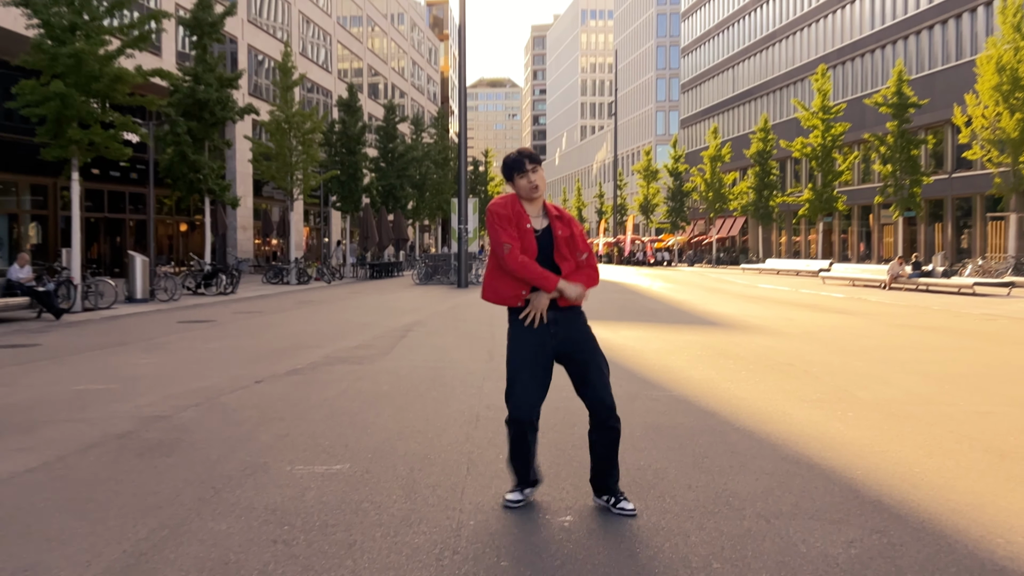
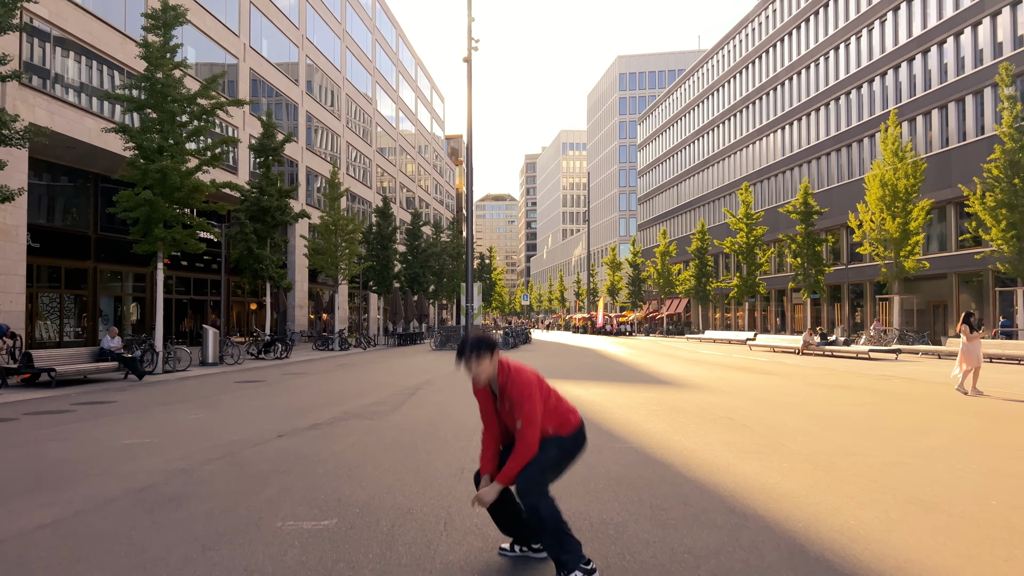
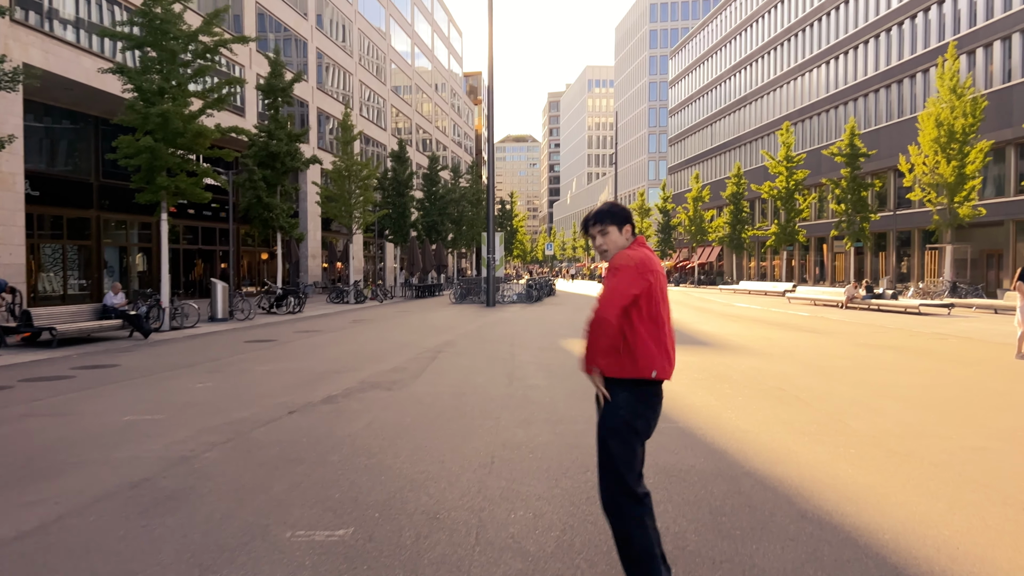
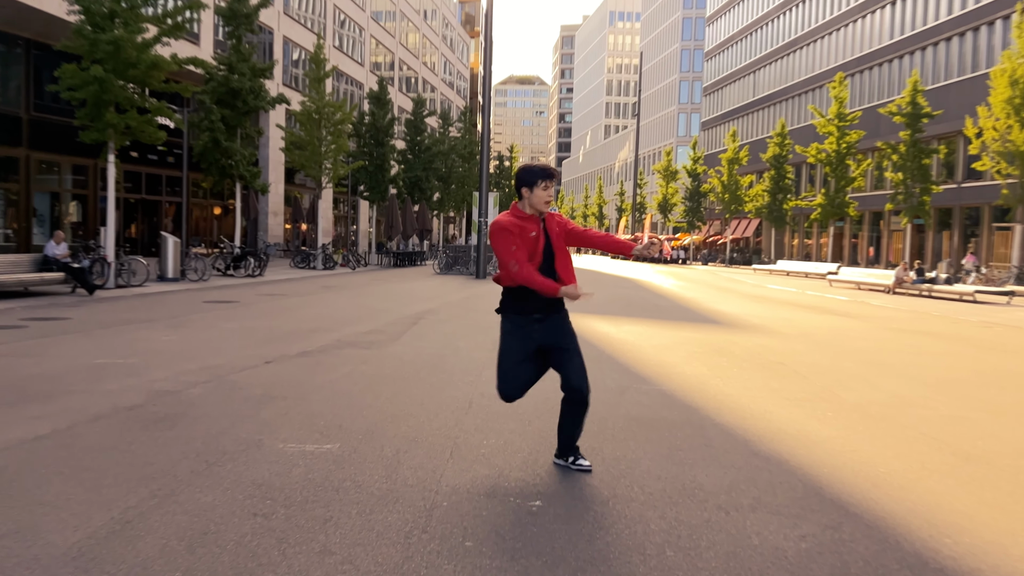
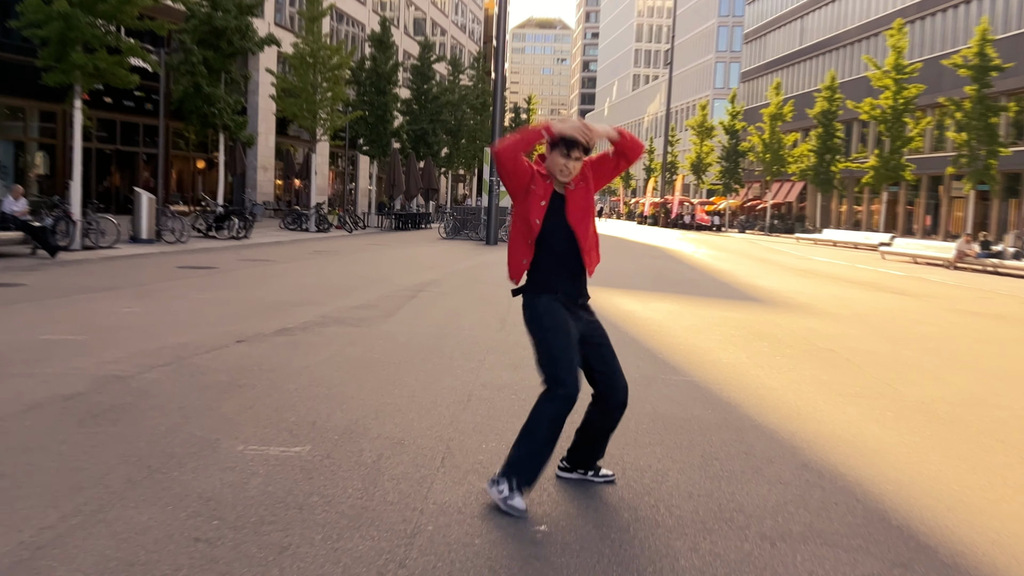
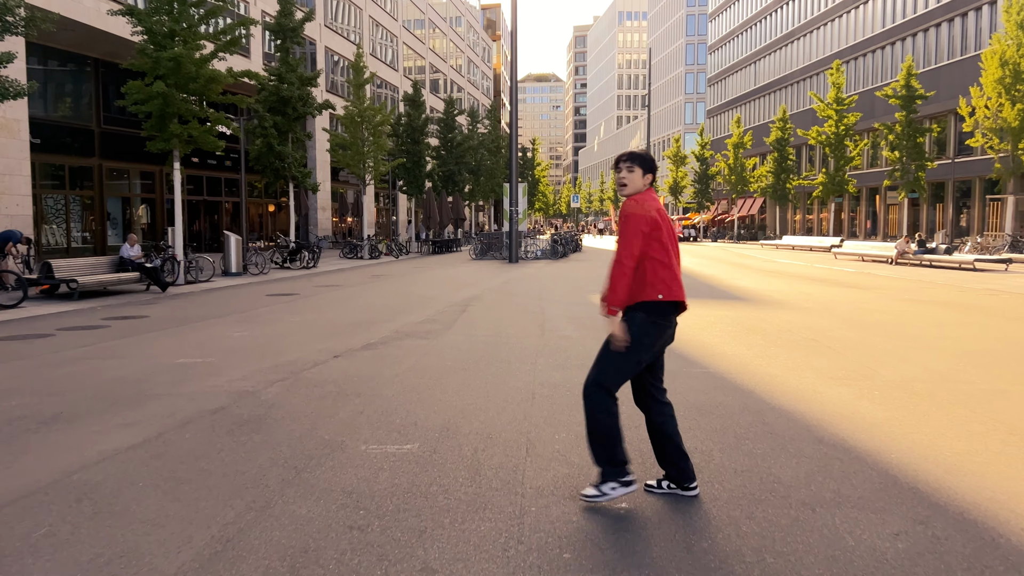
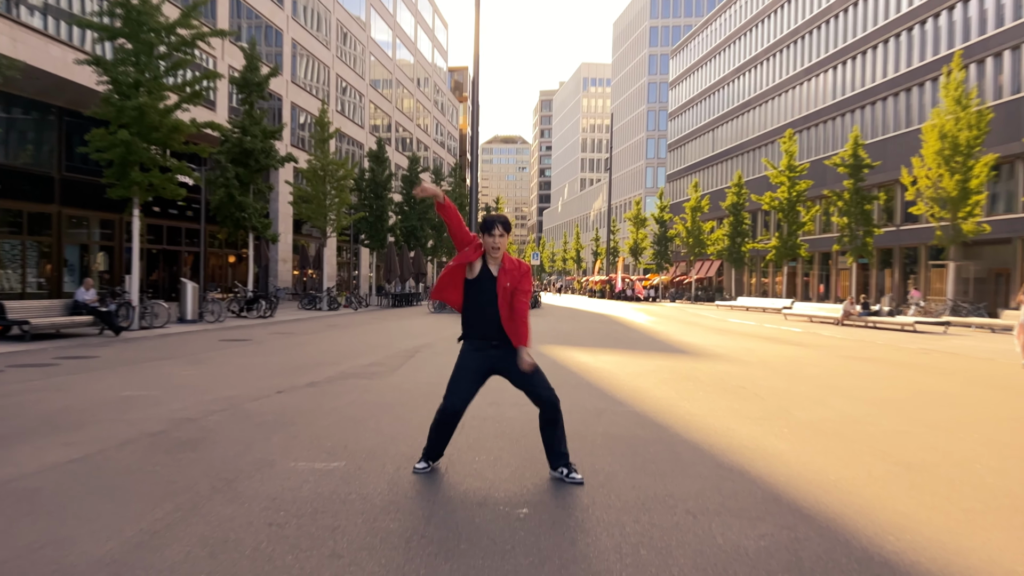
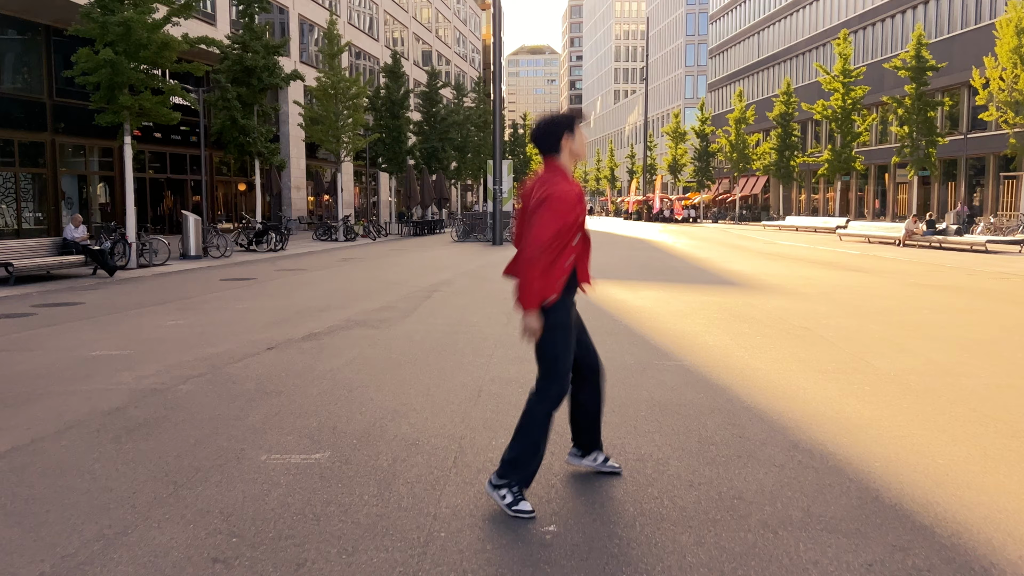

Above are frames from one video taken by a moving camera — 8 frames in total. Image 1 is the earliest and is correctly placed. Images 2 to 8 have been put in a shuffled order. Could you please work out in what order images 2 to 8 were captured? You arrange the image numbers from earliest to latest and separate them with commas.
6, 3, 2, 7, 4, 5, 8
